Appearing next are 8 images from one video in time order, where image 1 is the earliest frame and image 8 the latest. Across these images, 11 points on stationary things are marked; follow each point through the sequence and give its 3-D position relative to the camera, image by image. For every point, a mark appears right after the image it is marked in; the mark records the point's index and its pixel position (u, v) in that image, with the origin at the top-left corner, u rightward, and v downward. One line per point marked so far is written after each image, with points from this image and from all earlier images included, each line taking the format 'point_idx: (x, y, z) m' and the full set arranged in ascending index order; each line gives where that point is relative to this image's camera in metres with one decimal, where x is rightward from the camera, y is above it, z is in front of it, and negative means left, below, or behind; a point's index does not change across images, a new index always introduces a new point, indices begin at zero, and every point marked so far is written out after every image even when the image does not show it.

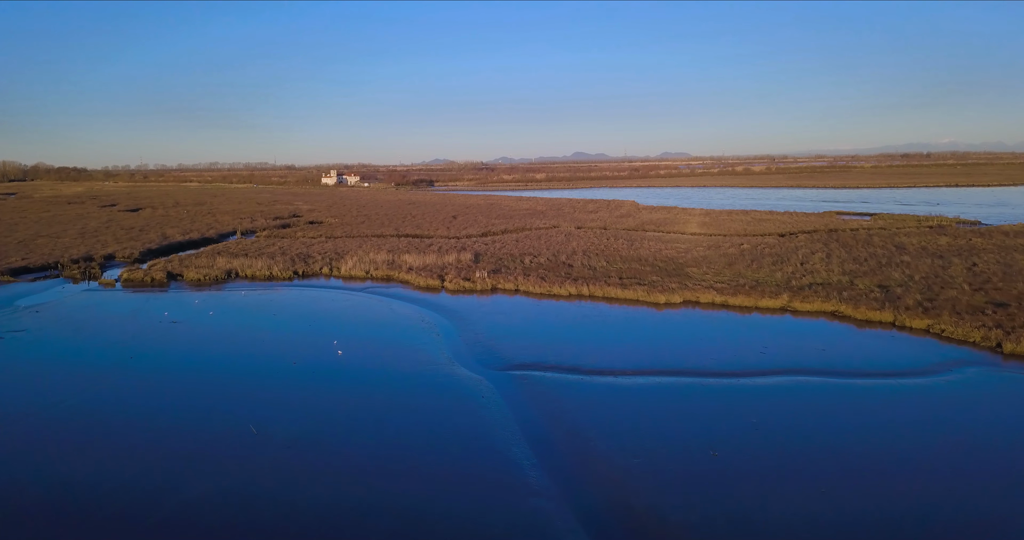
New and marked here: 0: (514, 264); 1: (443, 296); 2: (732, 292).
0: (+0.1, +0.2, +19.7) m
1: (-2.0, -0.7, +16.8) m
2: (+5.5, -0.6, +15.0) m
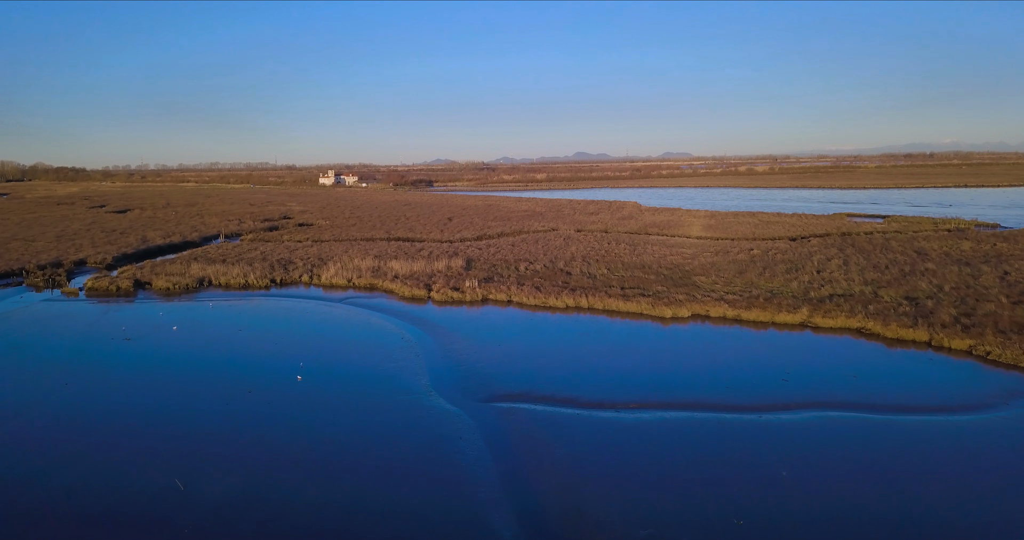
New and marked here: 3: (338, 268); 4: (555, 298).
0: (-0.1, 0.0, +18.4) m
1: (-2.2, -1.0, +15.4) m
2: (+5.3, -0.8, +13.7) m
3: (-5.6, +0.1, +19.4) m
4: (+1.1, -0.7, +15.1) m
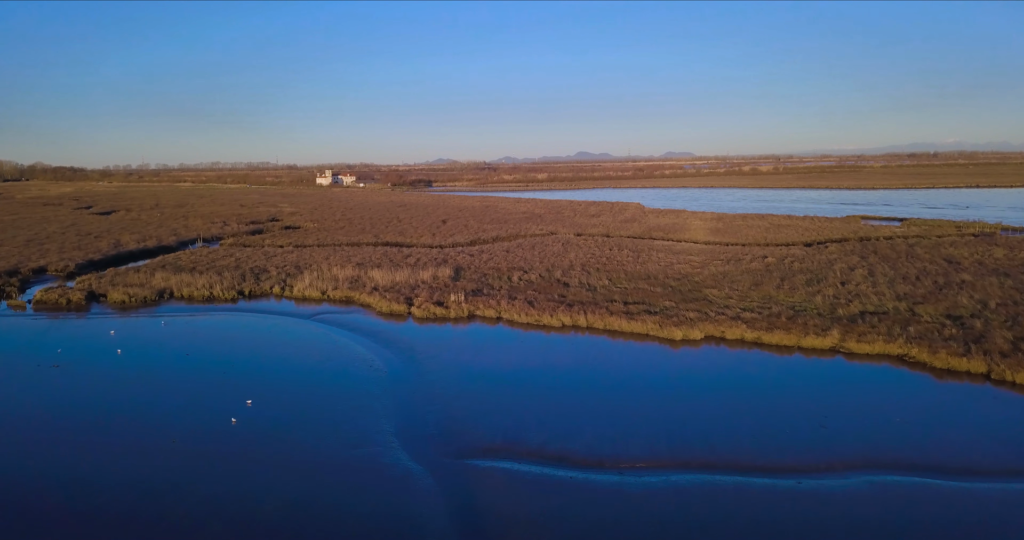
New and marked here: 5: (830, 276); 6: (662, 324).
0: (-0.4, -0.3, +16.7) m
1: (-2.4, -1.3, +13.7) m
2: (+5.1, -1.1, +12.0) m
3: (-5.8, -0.2, +17.7) m
4: (+0.8, -1.0, +13.4) m
5: (+8.7, -0.2, +16.6) m
6: (+3.1, -1.1, +12.4) m
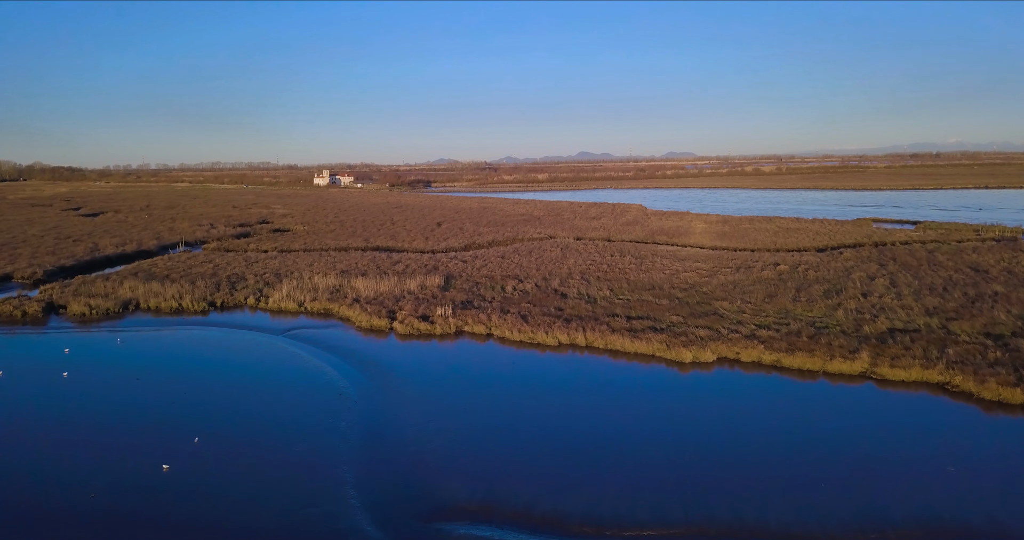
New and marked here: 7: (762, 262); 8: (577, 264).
0: (-0.5, -0.6, +15.4) m
1: (-2.6, -1.5, +12.5) m
2: (+4.9, -1.4, +10.7) m
3: (-6.0, -0.5, +16.5) m
4: (+0.7, -1.2, +12.2) m
5: (+8.6, -0.4, +15.3) m
6: (+2.9, -1.4, +11.2) m
7: (+8.0, +0.2, +19.2) m
8: (+2.1, +0.2, +19.6) m
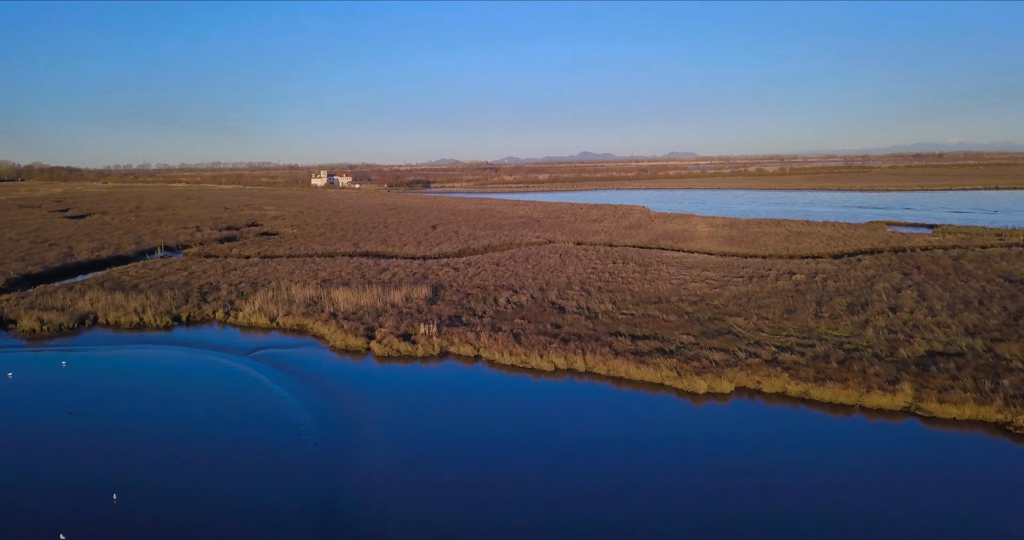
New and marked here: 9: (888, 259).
0: (-0.7, -0.8, +14.1) m
1: (-2.8, -1.8, +11.1) m
2: (+4.7, -1.7, +9.4) m
3: (-6.1, -0.7, +15.2) m
4: (+0.5, -1.5, +10.8) m
5: (+8.4, -0.7, +14.0) m
6: (+2.7, -1.6, +9.8) m
7: (+7.8, 0.0, +17.9) m
8: (+2.0, -0.1, +18.3) m
9: (+12.2, +0.3, +19.5) m
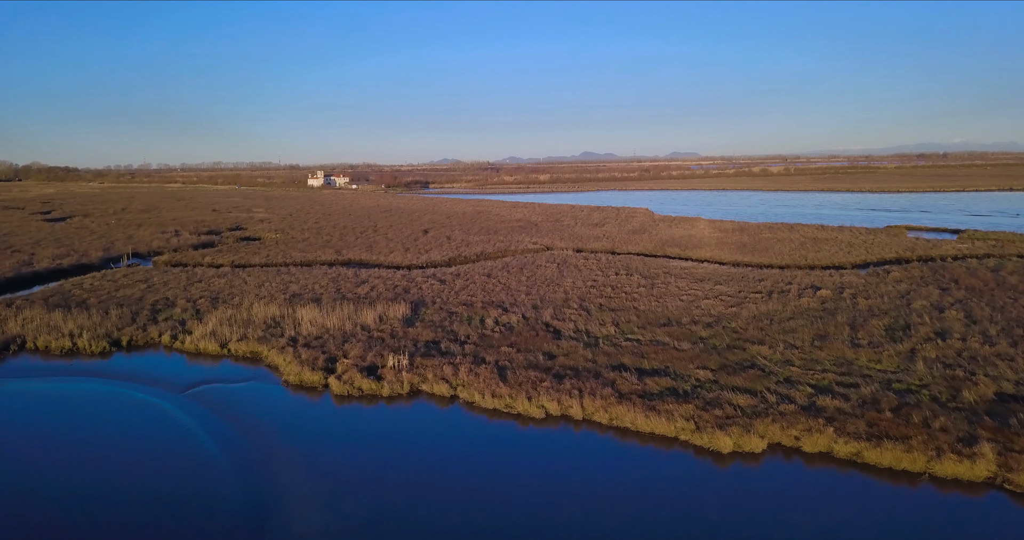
0: (-0.9, -1.2, +12.3) m
1: (-3.0, -2.1, +9.4) m
2: (+4.5, -2.0, +7.5) m
3: (-6.4, -1.1, +13.4) m
4: (+0.2, -1.9, +9.0) m
5: (+8.1, -1.1, +12.1) m
6: (+2.5, -2.0, +8.0) m
7: (+7.6, -0.4, +16.0) m
8: (+1.7, -0.4, +16.5) m
9: (+11.9, 0.0, +17.7) m
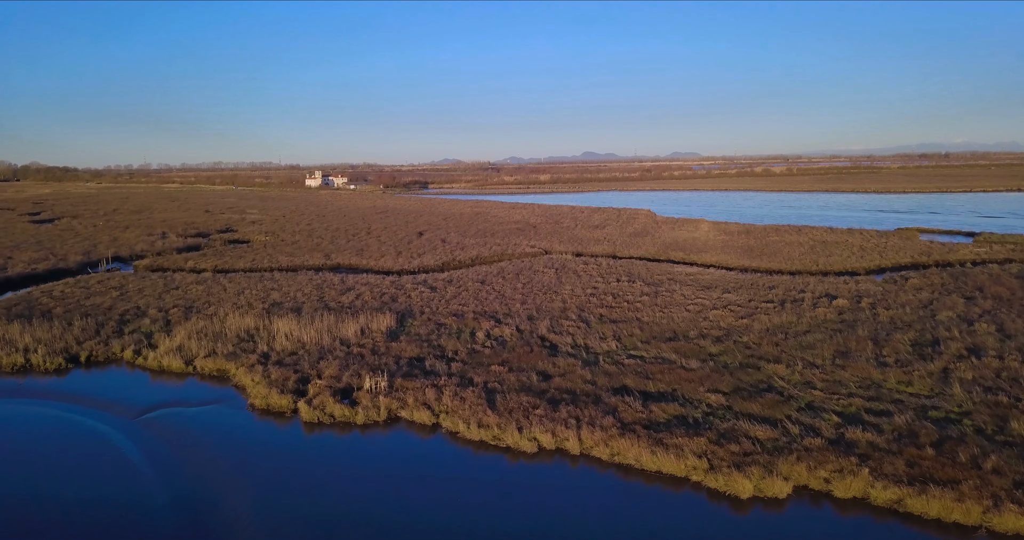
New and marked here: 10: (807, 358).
0: (-1.1, -1.4, +11.3) m
1: (-3.2, -2.3, +8.4) m
2: (+4.3, -2.2, +6.5) m
3: (-6.5, -1.3, +12.4) m
4: (+0.1, -2.0, +8.0) m
5: (+8.0, -1.3, +11.1) m
6: (+2.3, -2.2, +7.0) m
7: (+7.4, -0.6, +15.0) m
8: (+1.6, -0.6, +15.5) m
9: (+11.8, -0.2, +16.7) m
10: (+5.0, -1.5, +10.3) m
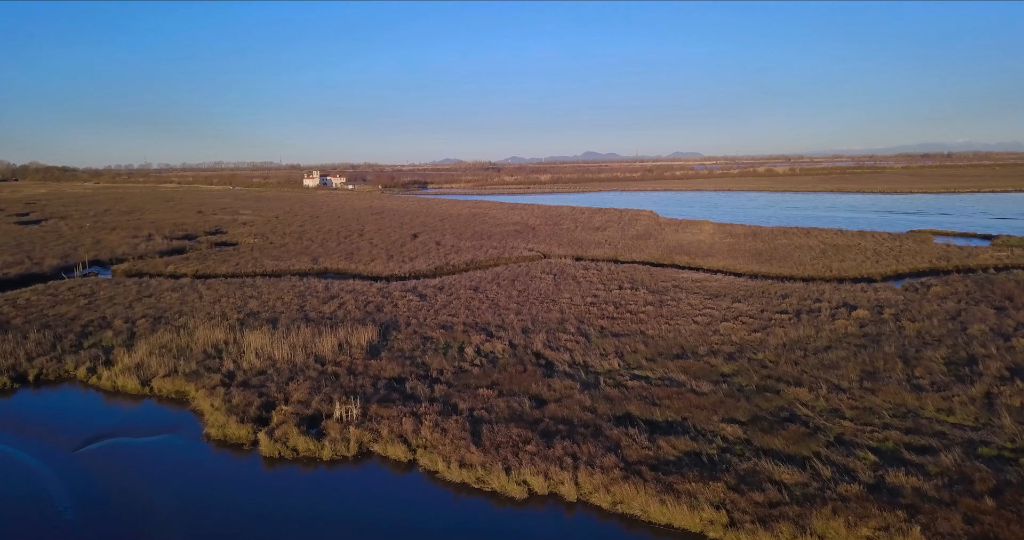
0: (-1.2, -1.6, +10.3) m
1: (-3.3, -2.5, +7.3) m
2: (+4.2, -2.4, +5.5) m
3: (-6.7, -1.4, +11.3) m
4: (-0.1, -2.2, +7.0) m
5: (+7.9, -1.4, +10.1) m
6: (+2.2, -2.4, +5.9) m
7: (+7.3, -0.8, +14.0) m
8: (+1.5, -0.8, +14.4) m
9: (+11.7, -0.4, +15.6) m
10: (+4.9, -1.7, +9.2) m
